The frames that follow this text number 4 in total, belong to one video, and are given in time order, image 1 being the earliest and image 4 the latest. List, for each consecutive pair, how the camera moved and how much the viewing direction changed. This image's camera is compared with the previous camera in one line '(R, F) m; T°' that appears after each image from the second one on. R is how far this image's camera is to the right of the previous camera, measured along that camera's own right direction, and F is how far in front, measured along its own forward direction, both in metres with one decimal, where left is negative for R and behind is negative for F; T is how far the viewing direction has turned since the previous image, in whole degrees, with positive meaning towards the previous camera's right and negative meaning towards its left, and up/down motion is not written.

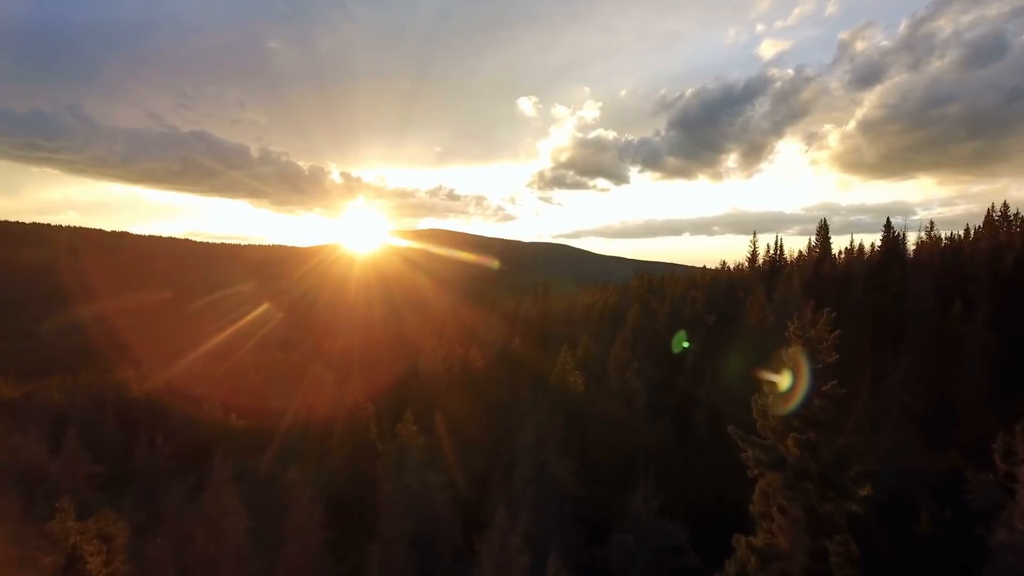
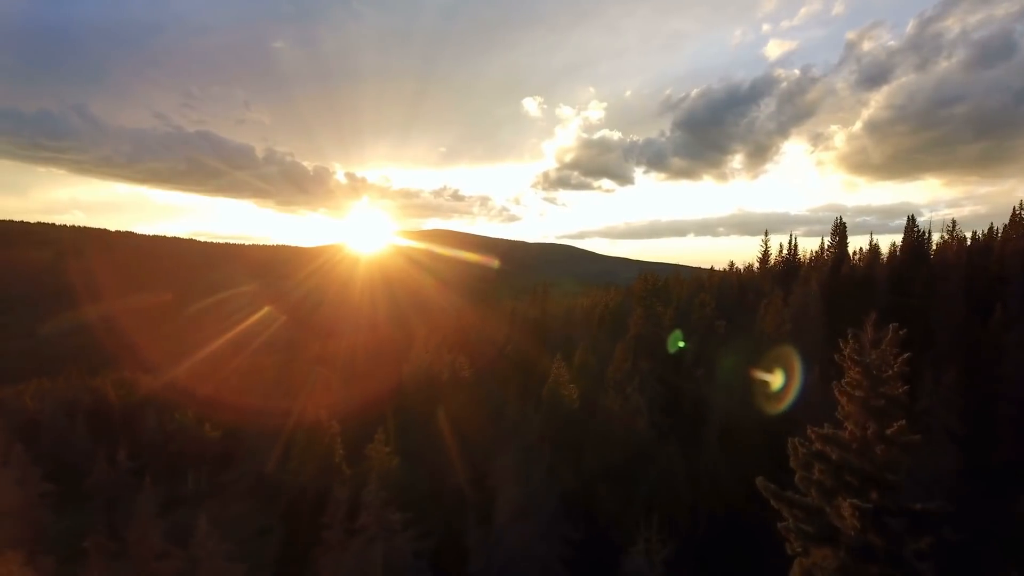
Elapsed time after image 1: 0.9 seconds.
(+0.1, +0.4) m; 0°
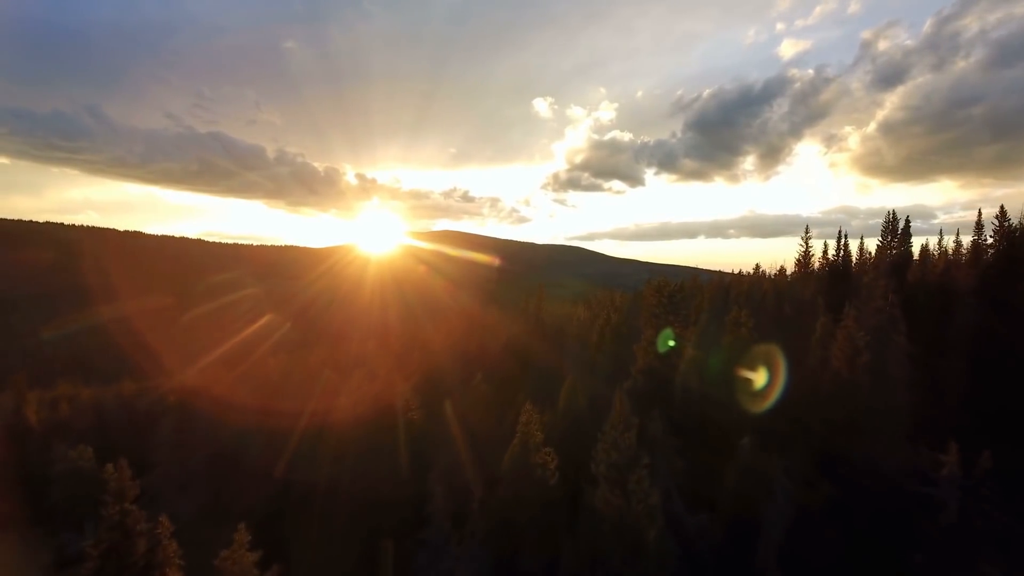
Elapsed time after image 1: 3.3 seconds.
(0.0, +1.1) m; -1°
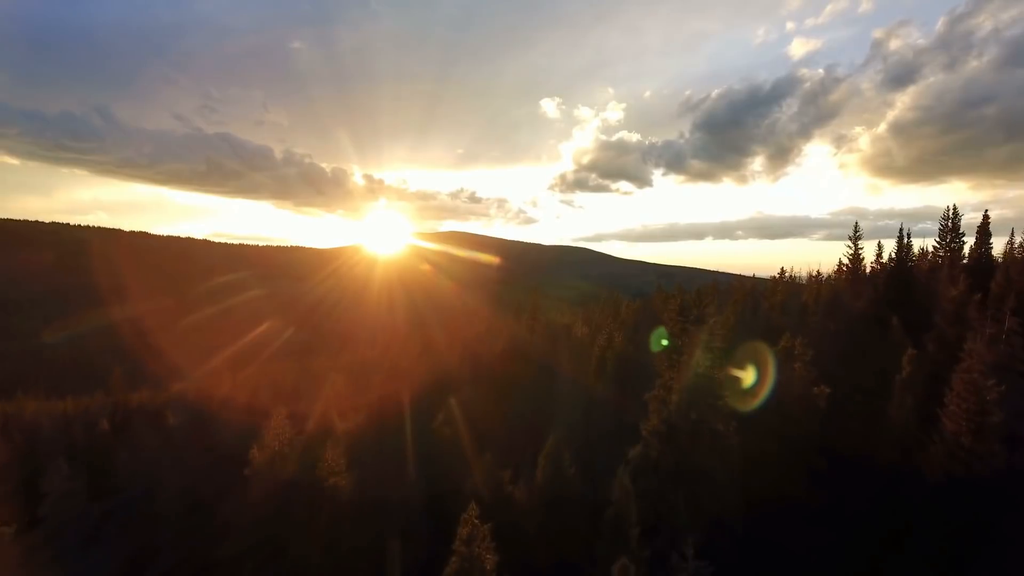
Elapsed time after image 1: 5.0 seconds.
(0.0, +0.8) m; -1°
